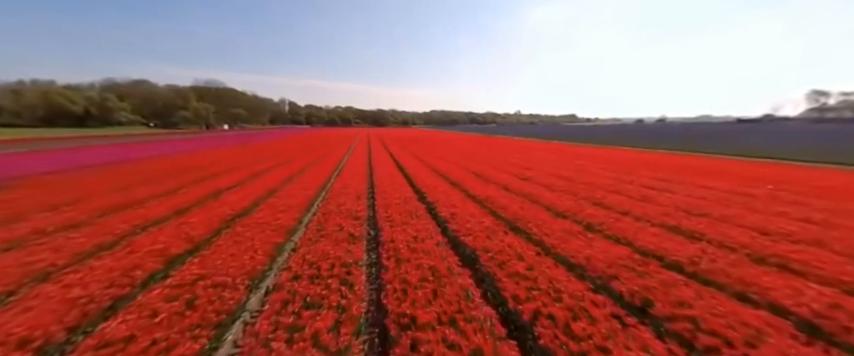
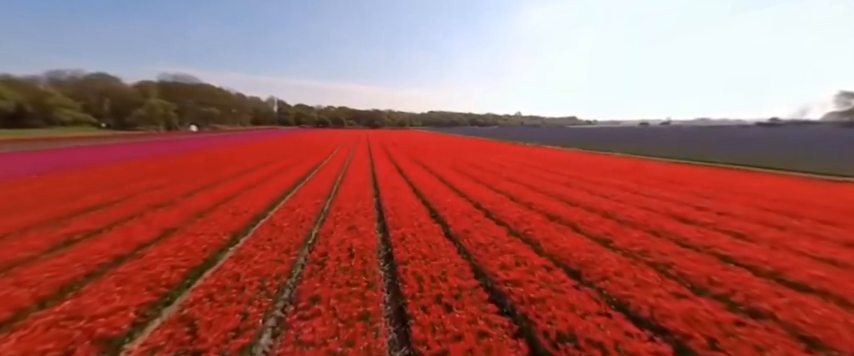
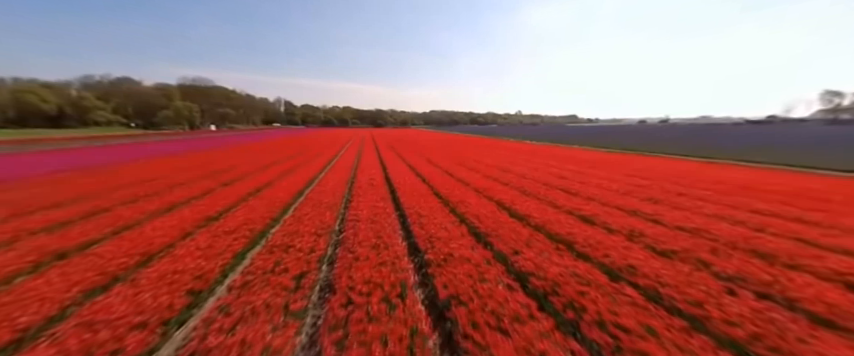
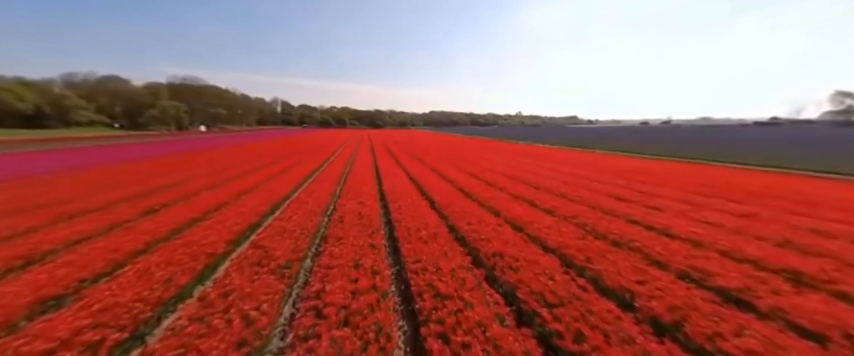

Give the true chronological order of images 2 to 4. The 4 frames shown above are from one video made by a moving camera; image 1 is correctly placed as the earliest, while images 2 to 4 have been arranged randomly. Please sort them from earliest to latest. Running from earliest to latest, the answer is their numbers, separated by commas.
3, 4, 2
